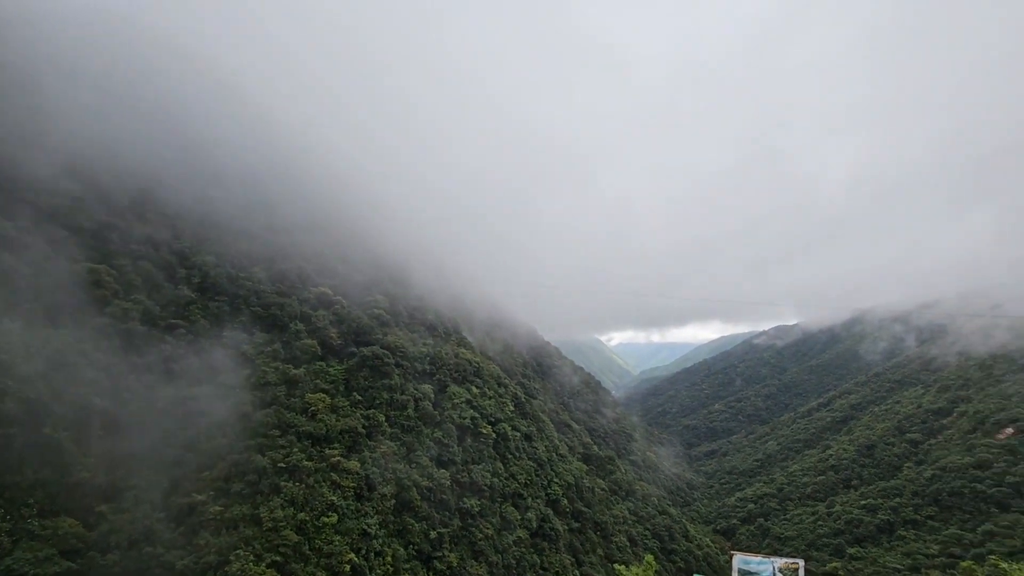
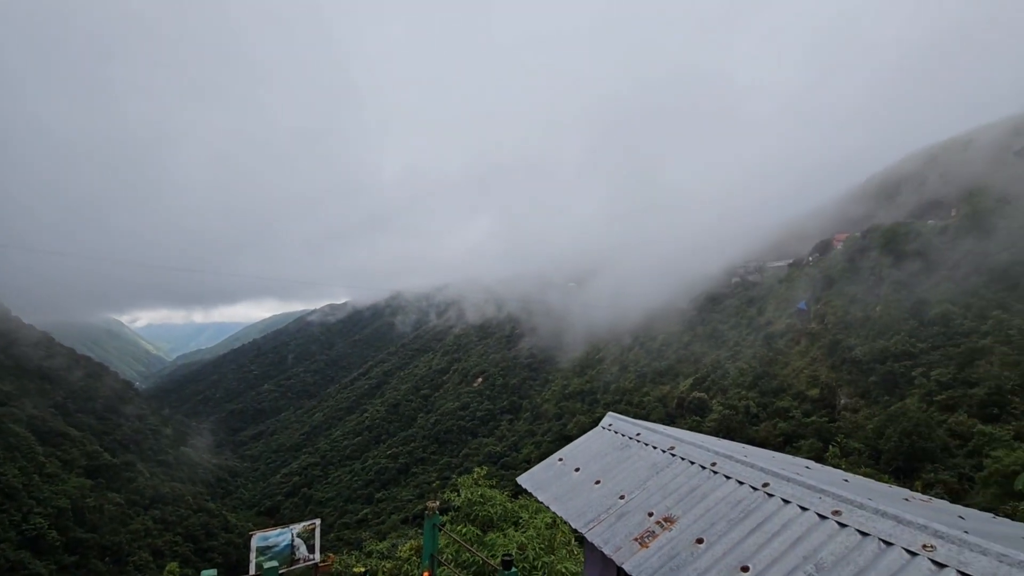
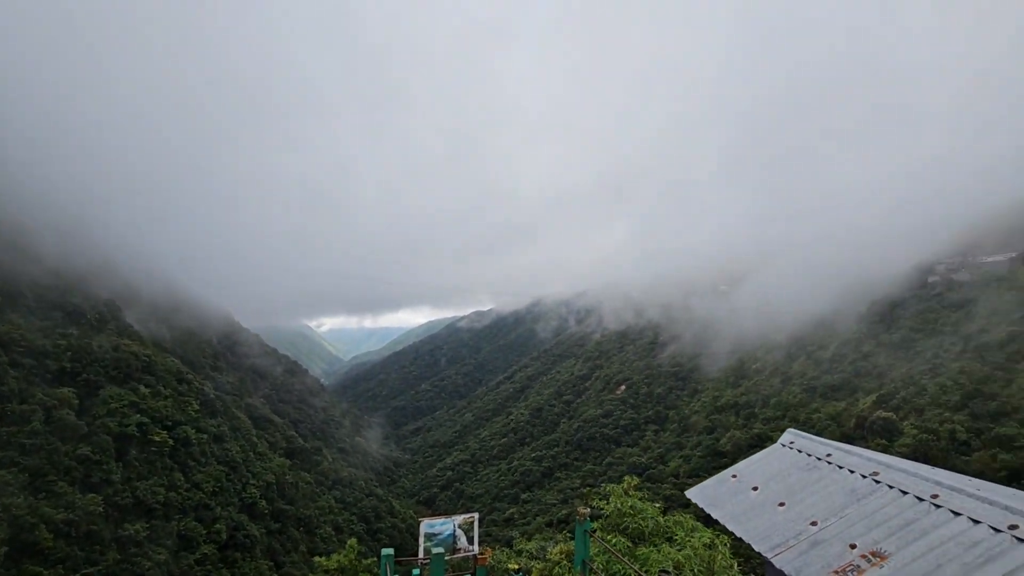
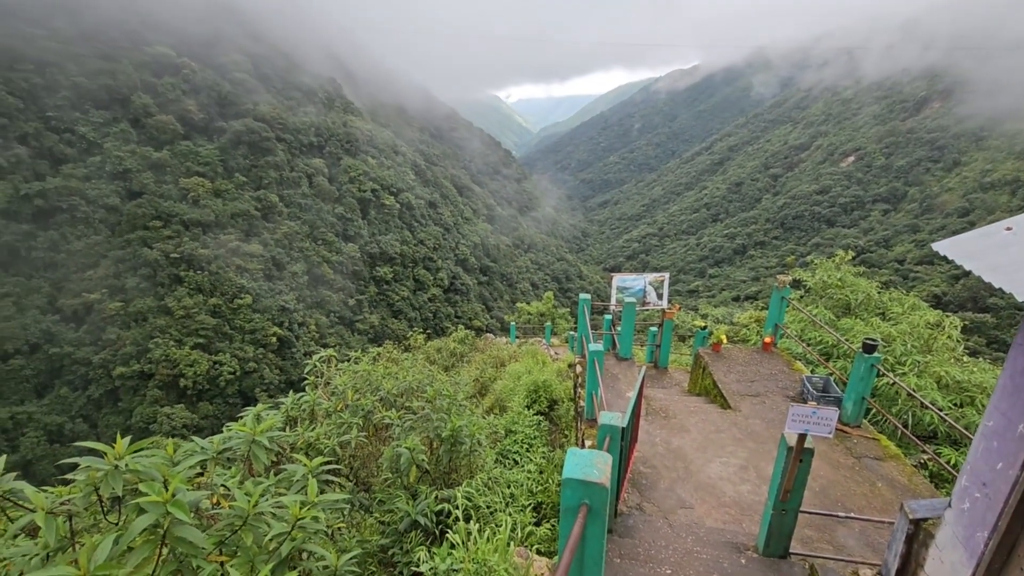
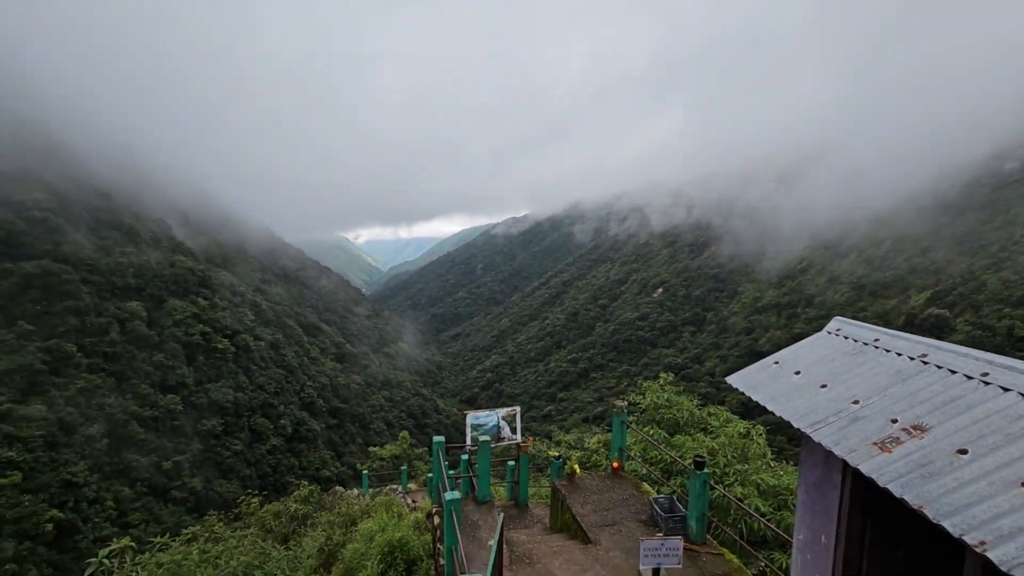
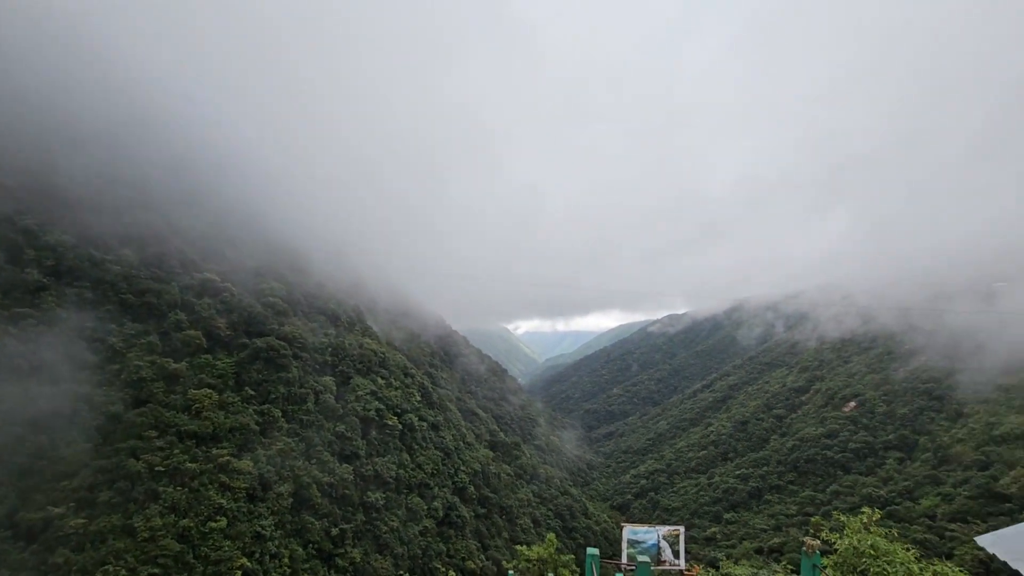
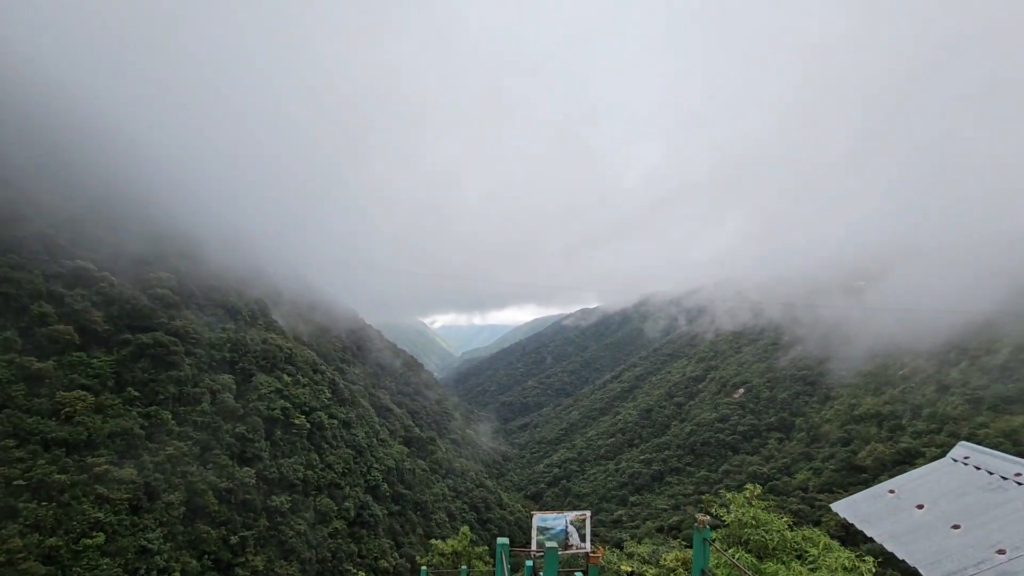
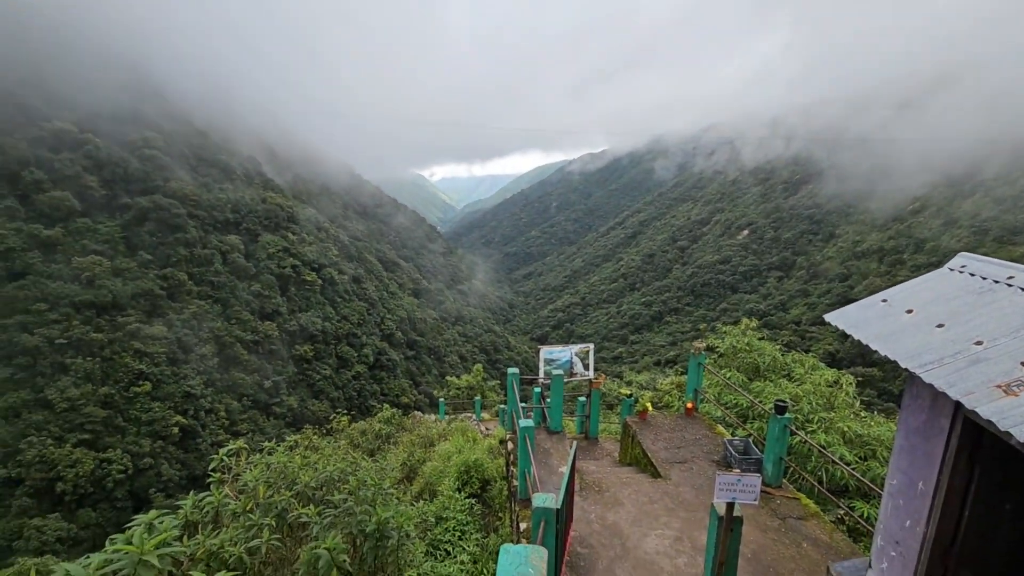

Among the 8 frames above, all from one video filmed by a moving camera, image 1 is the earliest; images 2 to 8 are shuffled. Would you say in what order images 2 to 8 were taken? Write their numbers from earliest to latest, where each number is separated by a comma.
6, 7, 3, 2, 5, 8, 4
